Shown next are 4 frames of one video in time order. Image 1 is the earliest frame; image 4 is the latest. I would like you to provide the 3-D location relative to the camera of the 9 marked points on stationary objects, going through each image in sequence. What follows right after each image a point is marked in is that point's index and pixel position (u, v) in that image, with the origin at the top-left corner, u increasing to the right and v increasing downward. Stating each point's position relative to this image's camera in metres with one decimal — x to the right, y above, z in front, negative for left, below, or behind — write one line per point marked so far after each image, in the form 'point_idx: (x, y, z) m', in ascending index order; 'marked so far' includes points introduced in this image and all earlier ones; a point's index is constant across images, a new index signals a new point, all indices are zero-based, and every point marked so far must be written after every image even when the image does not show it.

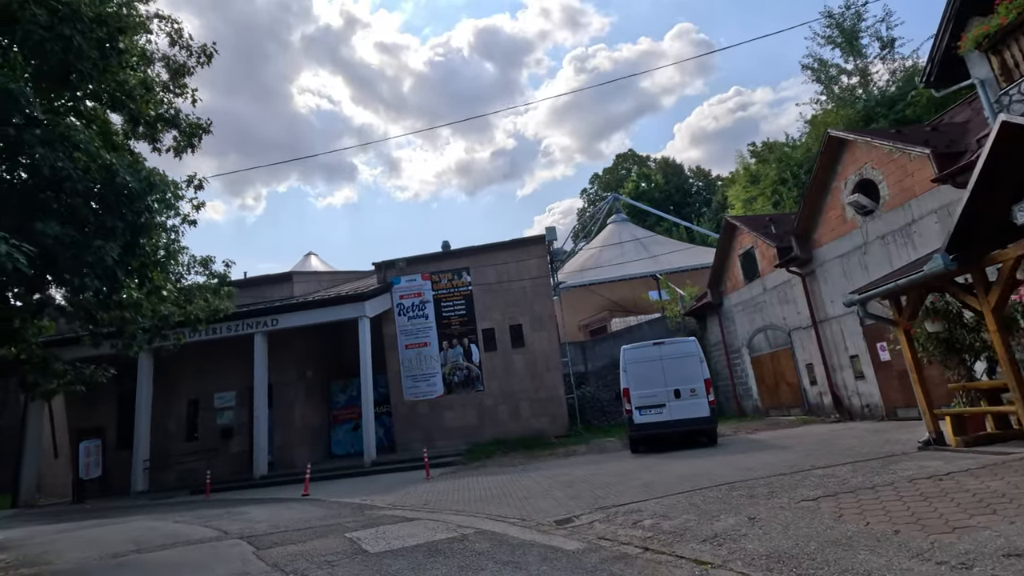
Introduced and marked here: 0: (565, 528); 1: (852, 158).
0: (+0.7, -3.1, +6.9) m
1: (+9.2, +3.5, +14.4) m
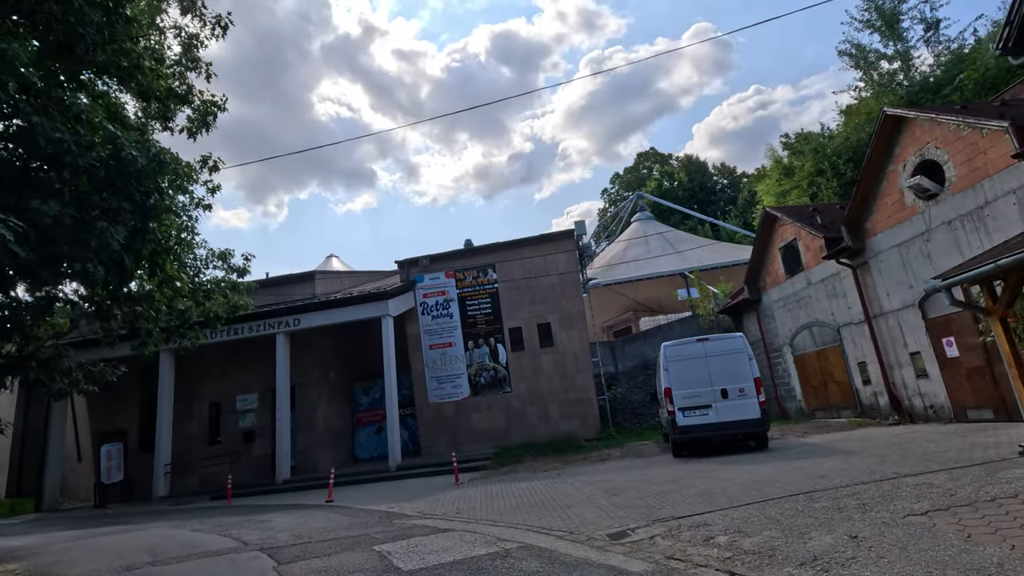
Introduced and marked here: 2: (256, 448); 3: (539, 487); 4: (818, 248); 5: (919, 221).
0: (+1.3, -2.9, +6.1) m
1: (+10.0, +3.8, +13.3) m
2: (-9.4, -5.9, +19.5) m
3: (+0.6, -4.3, +11.4) m
4: (+9.8, +1.3, +17.1) m
5: (+10.1, +1.7, +13.2) m
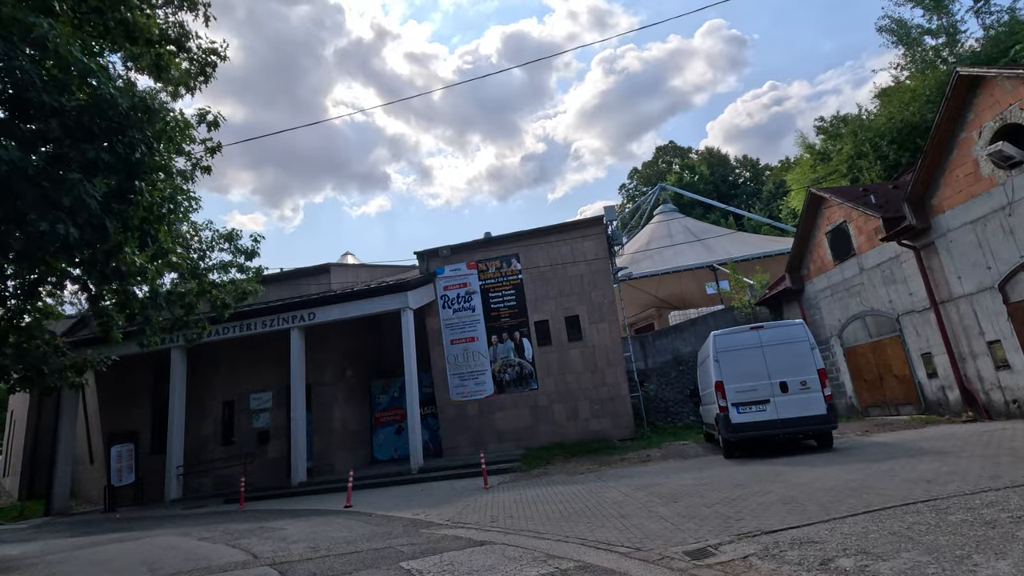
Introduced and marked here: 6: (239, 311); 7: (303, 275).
0: (+1.8, -2.6, +4.9) m
1: (+10.7, +4.2, +11.9) m
2: (-8.4, -5.6, +18.6) m
3: (+1.3, -3.9, +10.2) m
4: (+10.6, +1.7, +15.7) m
5: (+10.8, +2.1, +11.8) m
6: (-9.3, -0.8, +18.2) m
7: (-7.8, +0.5, +19.9) m
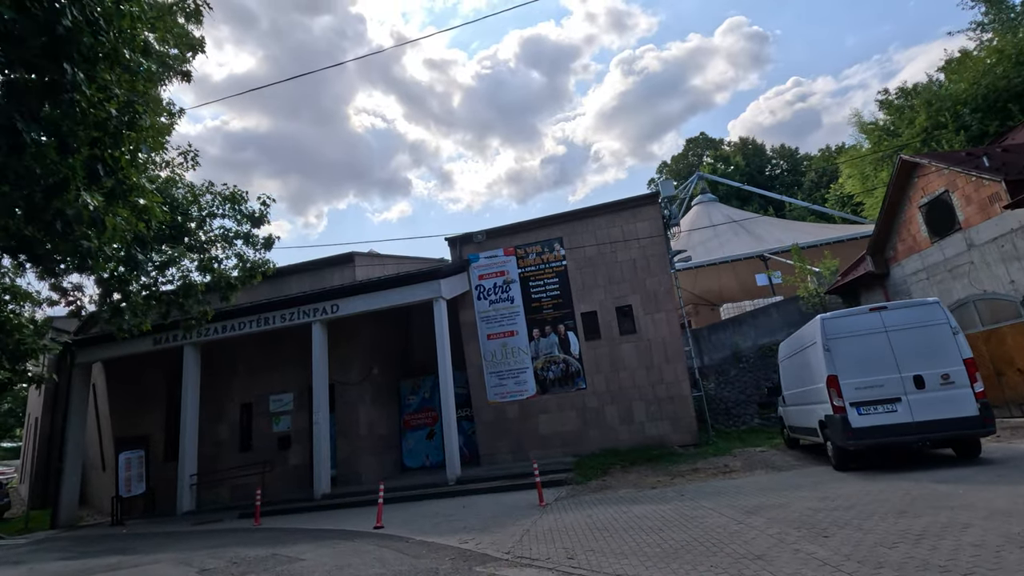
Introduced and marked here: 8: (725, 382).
0: (+2.7, -2.1, +2.8) m
1: (+11.7, +4.8, +9.5) m
2: (-7.0, -5.3, +16.9) m
3: (+2.4, -3.5, +8.2) m
4: (+11.8, +2.2, +13.2) m
5: (+11.9, +2.7, +9.4) m
6: (-8.0, -0.5, +16.6) m
7: (-6.4, +0.8, +18.2) m
8: (+7.8, -3.5, +19.6) m
